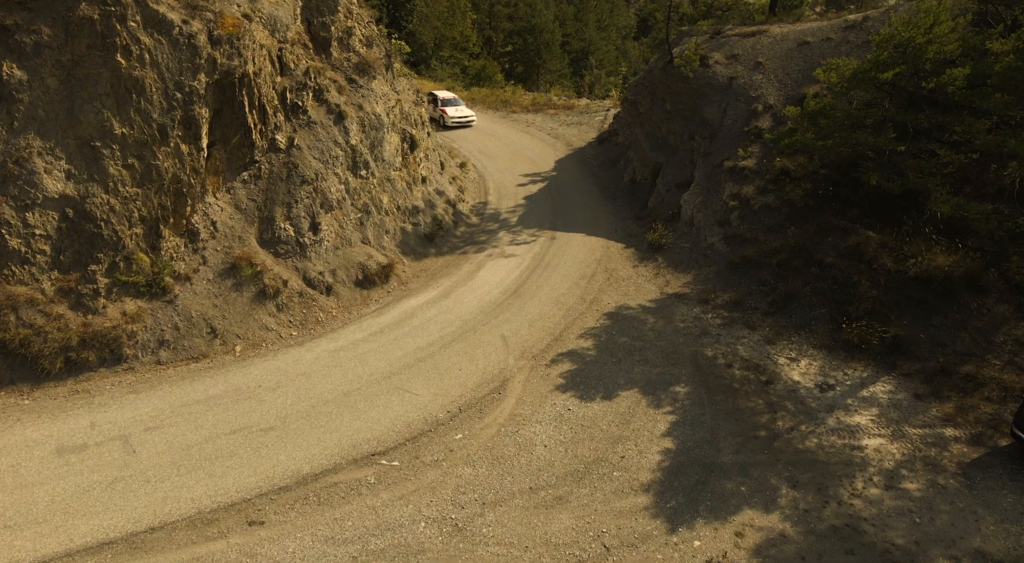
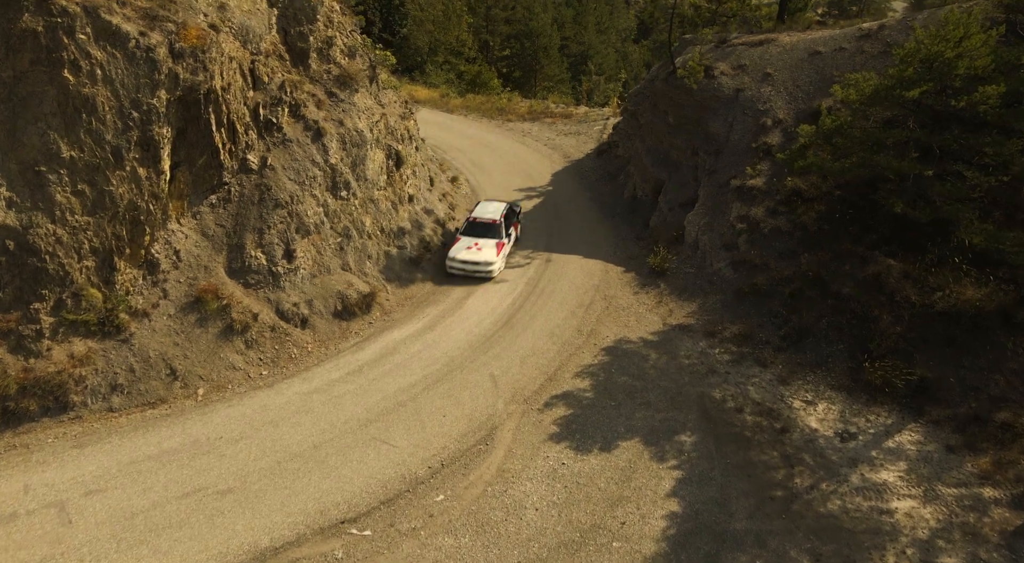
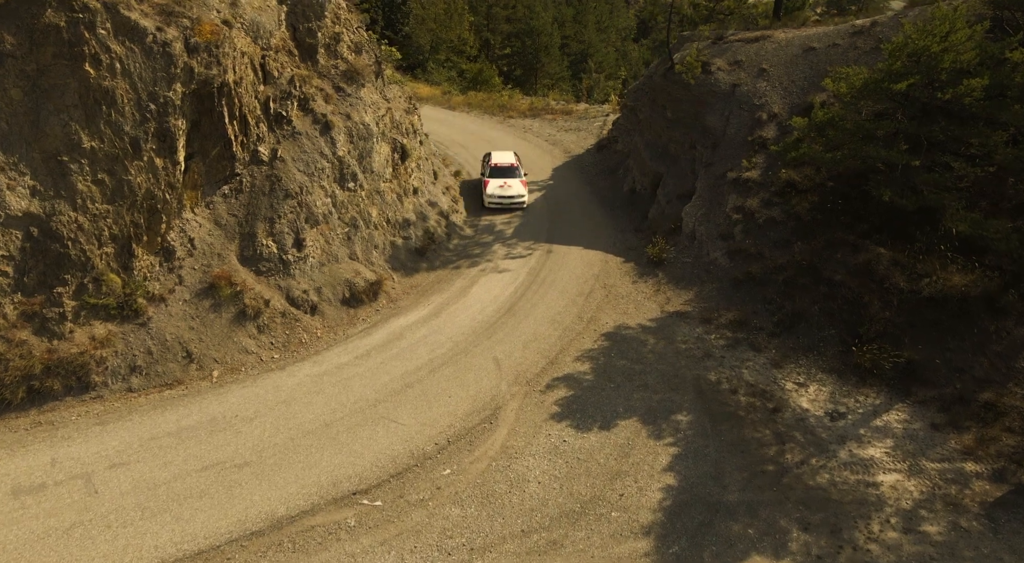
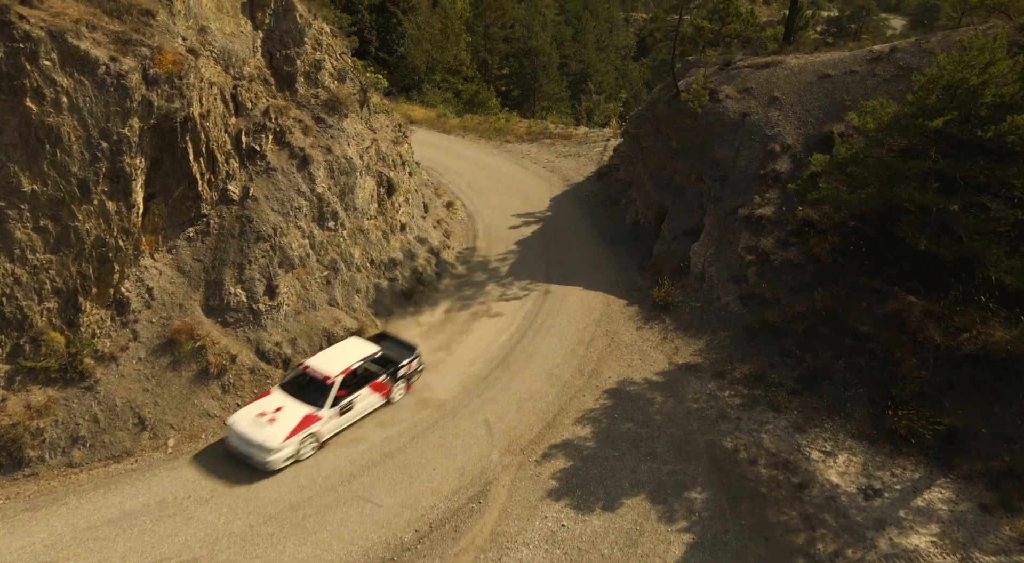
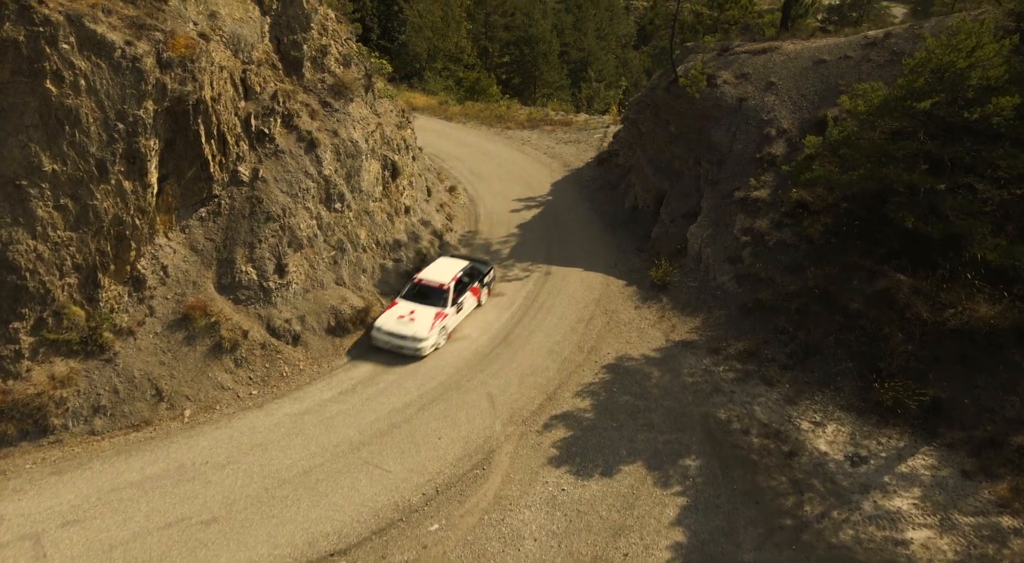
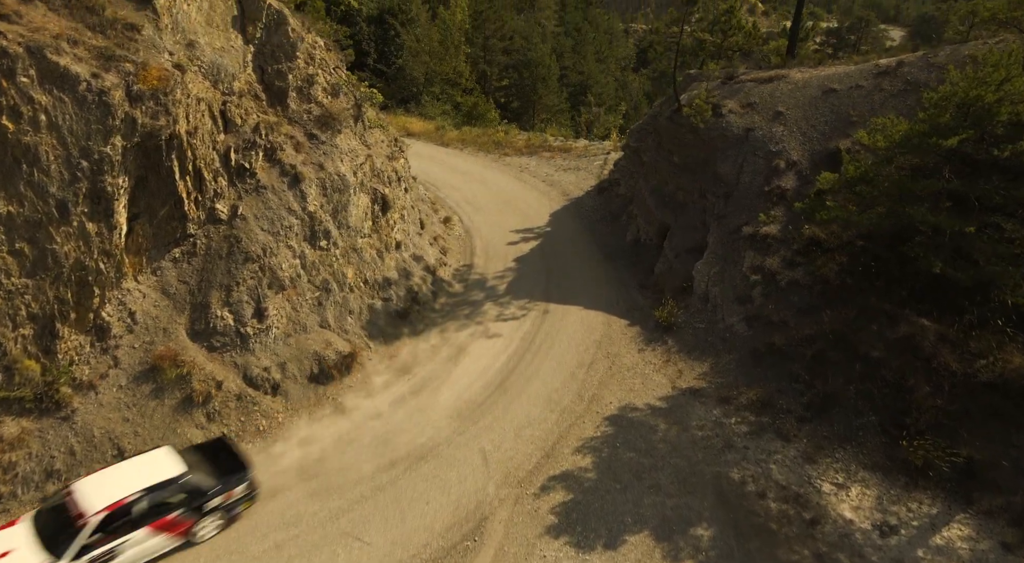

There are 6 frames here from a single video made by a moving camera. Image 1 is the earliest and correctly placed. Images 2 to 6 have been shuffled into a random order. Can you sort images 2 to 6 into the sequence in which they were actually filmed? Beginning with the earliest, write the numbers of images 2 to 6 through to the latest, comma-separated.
3, 2, 5, 4, 6
